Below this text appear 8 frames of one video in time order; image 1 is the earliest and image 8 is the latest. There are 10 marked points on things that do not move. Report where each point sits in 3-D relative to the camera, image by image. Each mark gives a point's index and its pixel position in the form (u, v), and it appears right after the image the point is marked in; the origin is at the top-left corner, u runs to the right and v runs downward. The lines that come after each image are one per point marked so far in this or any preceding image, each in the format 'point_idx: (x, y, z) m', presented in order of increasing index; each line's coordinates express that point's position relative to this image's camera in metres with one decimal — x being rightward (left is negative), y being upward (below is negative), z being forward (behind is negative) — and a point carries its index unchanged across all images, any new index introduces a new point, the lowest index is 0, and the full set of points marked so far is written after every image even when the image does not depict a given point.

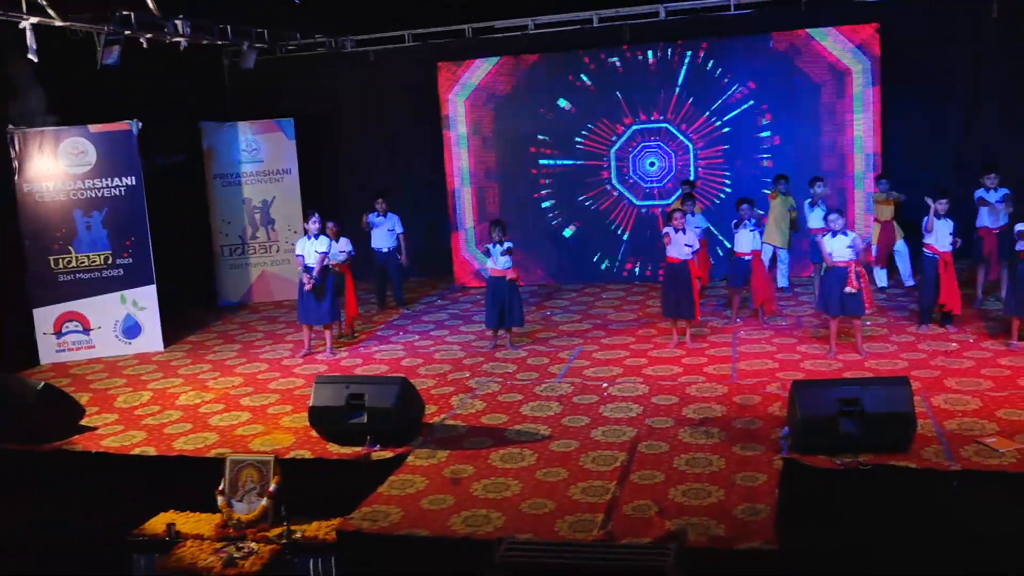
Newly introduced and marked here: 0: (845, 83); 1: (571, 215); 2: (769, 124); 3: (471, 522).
0: (+3.0, +1.8, +8.7) m
1: (+0.6, +0.7, +9.7) m
2: (+2.3, +1.5, +9.0) m
3: (-0.1, -1.0, +4.4) m
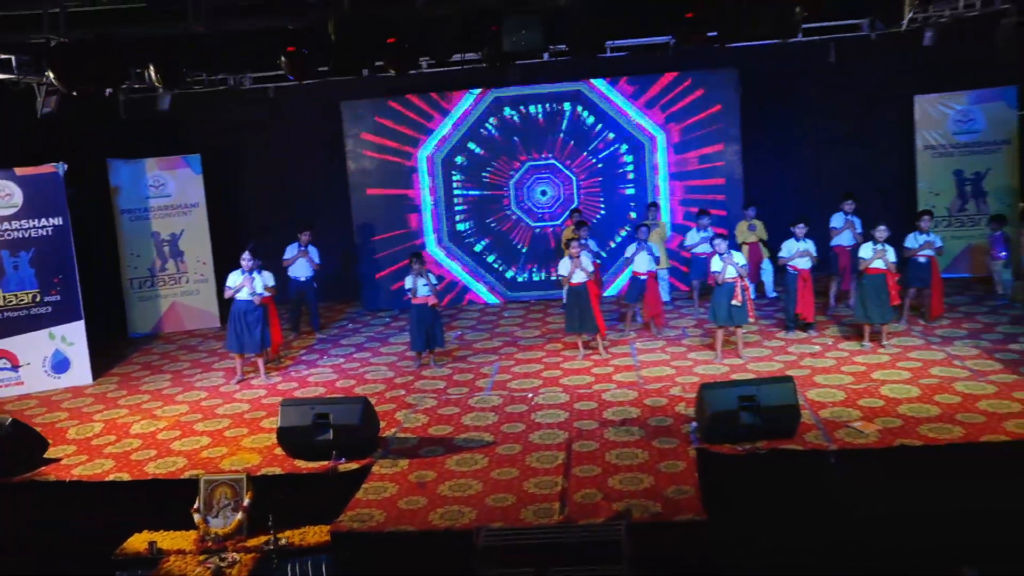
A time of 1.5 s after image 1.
0: (+2.0, +1.7, +9.9) m
1: (-0.4, +0.5, +10.5) m
2: (+1.4, +1.3, +10.1) m
3: (-0.3, -1.2, +5.1) m
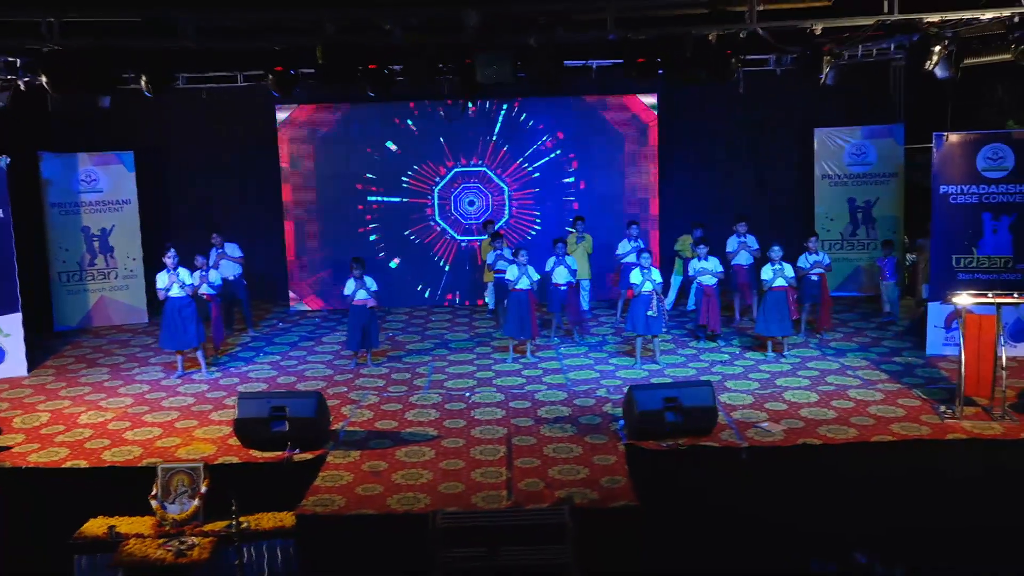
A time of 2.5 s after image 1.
0: (+1.3, +1.6, +10.6) m
1: (-1.2, +0.5, +10.9) m
2: (+0.6, +1.2, +10.7) m
3: (-0.6, -1.2, +5.5) m
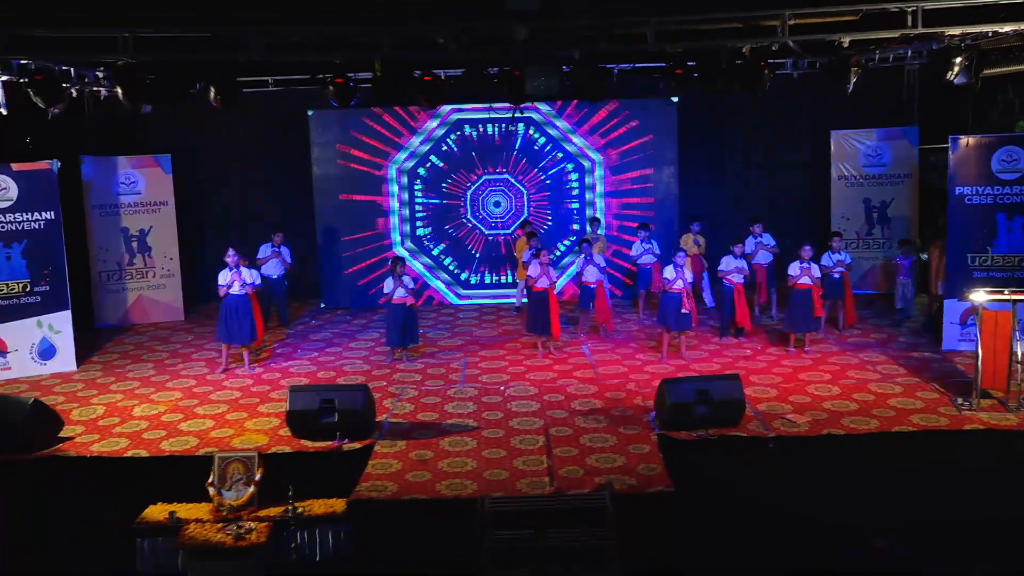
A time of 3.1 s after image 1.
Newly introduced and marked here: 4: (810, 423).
0: (+1.6, +1.6, +10.9) m
1: (-1.0, +0.5, +11.2) m
2: (+0.9, +1.3, +11.0) m
3: (-0.3, -1.2, +5.9) m
4: (+2.1, -0.9, +6.8) m
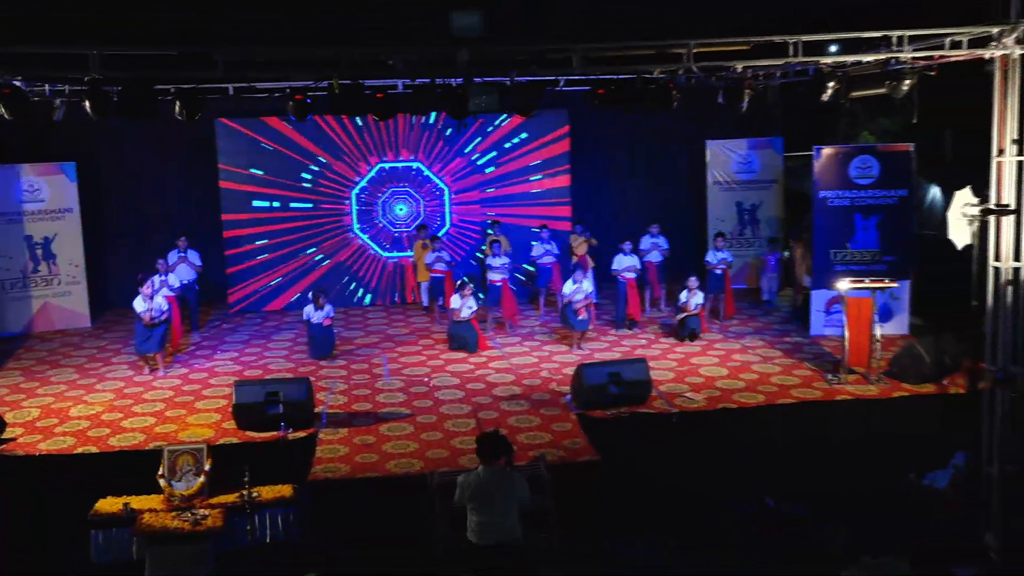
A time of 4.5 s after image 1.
0: (+0.4, +1.6, +11.7) m
1: (-2.1, +0.5, +11.6) m
2: (-0.3, +1.3, +11.7) m
3: (-0.7, -1.2, +6.4) m
4: (+1.6, -0.9, +7.7) m
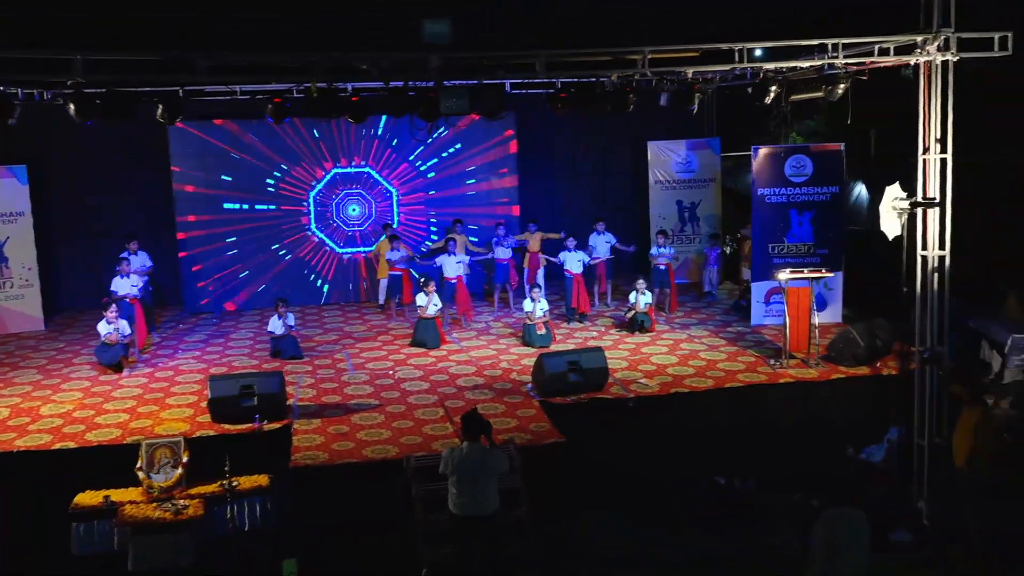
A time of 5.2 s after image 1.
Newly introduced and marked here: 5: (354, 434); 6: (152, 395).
0: (-0.2, +1.7, +12.1) m
1: (-2.7, +0.5, +11.8) m
2: (-0.9, +1.3, +12.0) m
3: (-0.9, -1.1, +6.7) m
4: (+1.2, -0.8, +8.2) m
5: (-1.2, -1.1, +7.1) m
6: (-3.0, -0.9, +8.1) m
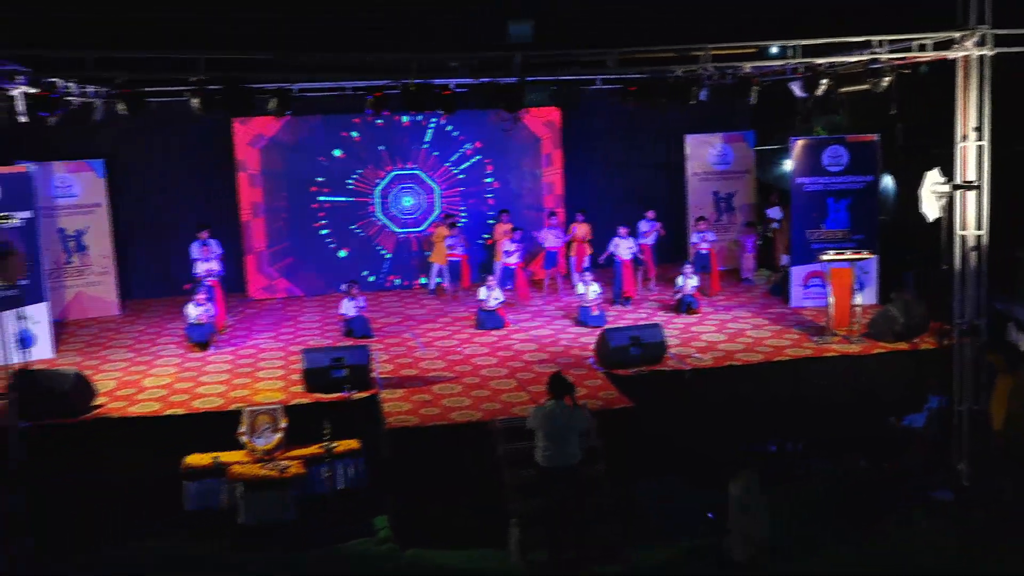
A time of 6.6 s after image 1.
0: (+0.4, +1.9, +12.7) m
1: (-2.1, +0.6, +12.5) m
2: (-0.3, +1.5, +12.7) m
3: (-0.4, -1.0, +7.4) m
4: (+1.8, -0.6, +8.8) m
5: (-0.6, -0.9, +7.7) m
6: (-2.4, -0.7, +8.7) m
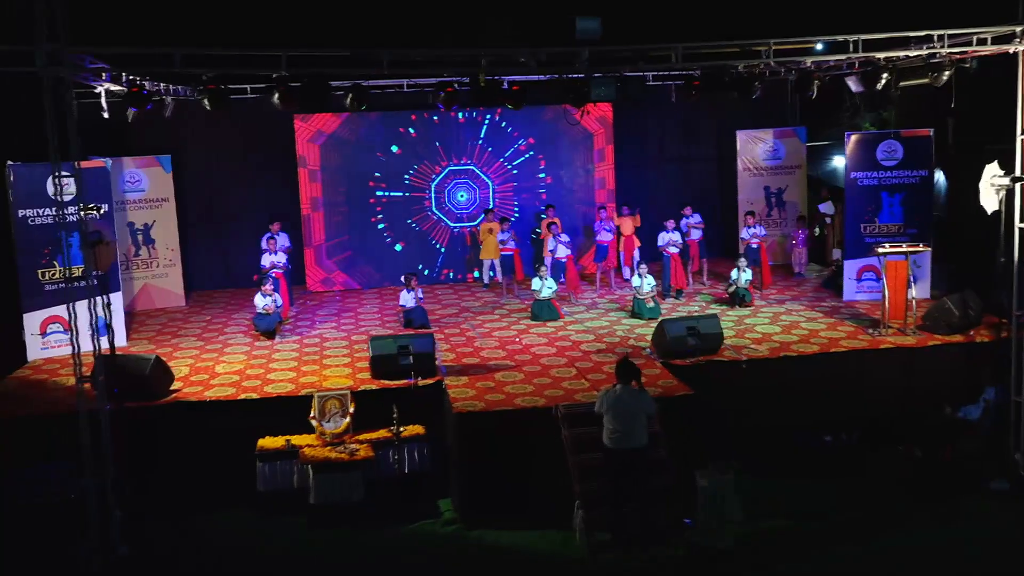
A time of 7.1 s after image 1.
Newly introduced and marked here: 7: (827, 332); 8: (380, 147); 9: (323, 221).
0: (+1.1, +1.9, +12.9) m
1: (-1.4, +0.7, +12.8) m
2: (+0.4, +1.6, +12.9) m
3: (+0.1, -0.9, +7.6) m
4: (+2.3, -0.6, +8.9) m
5: (-0.1, -0.8, +7.9) m
6: (-1.9, -0.6, +9.0) m
7: (+3.0, -0.4, +9.5) m
8: (-1.7, +1.8, +12.5) m
9: (-2.4, +0.8, +12.5) m
